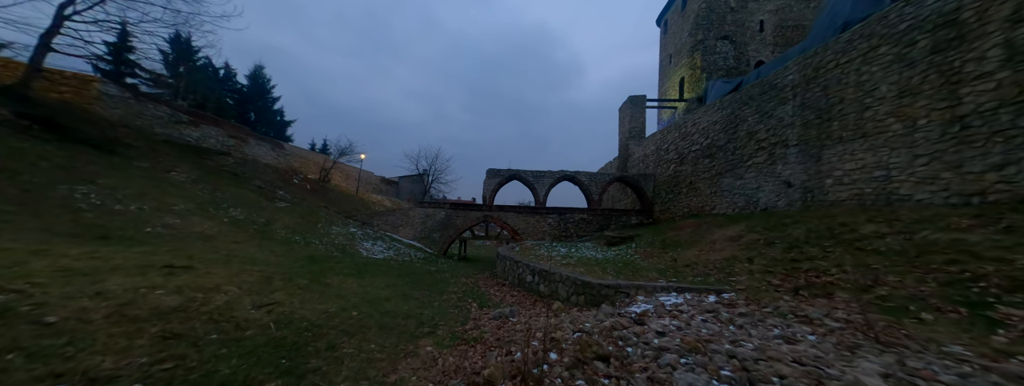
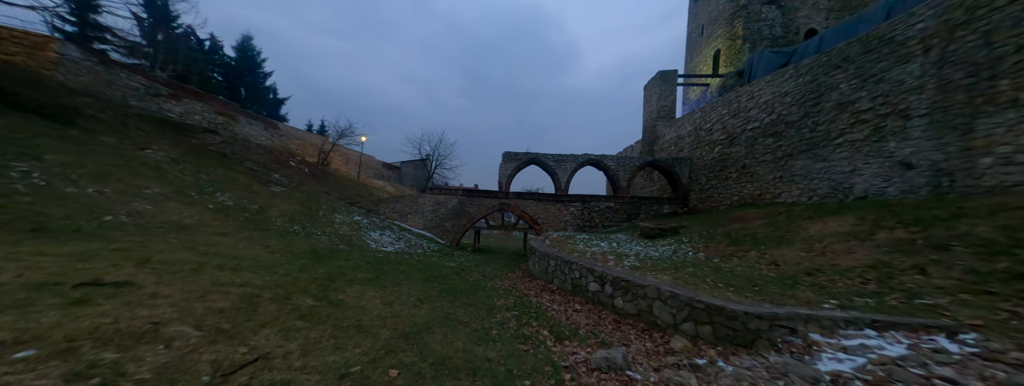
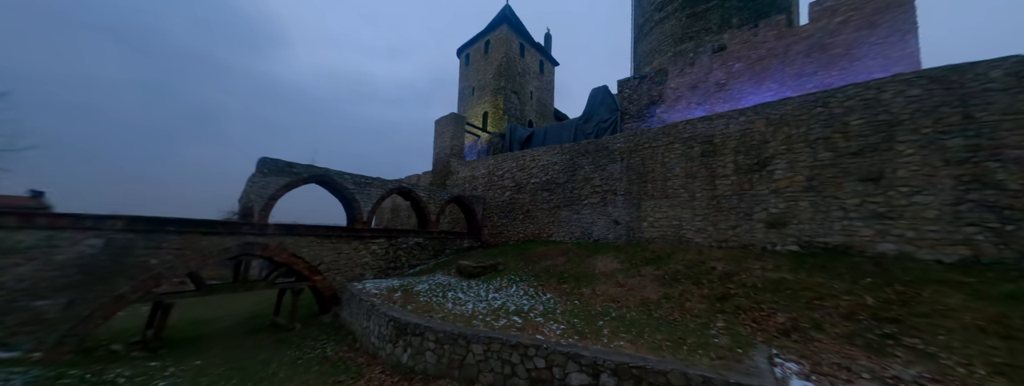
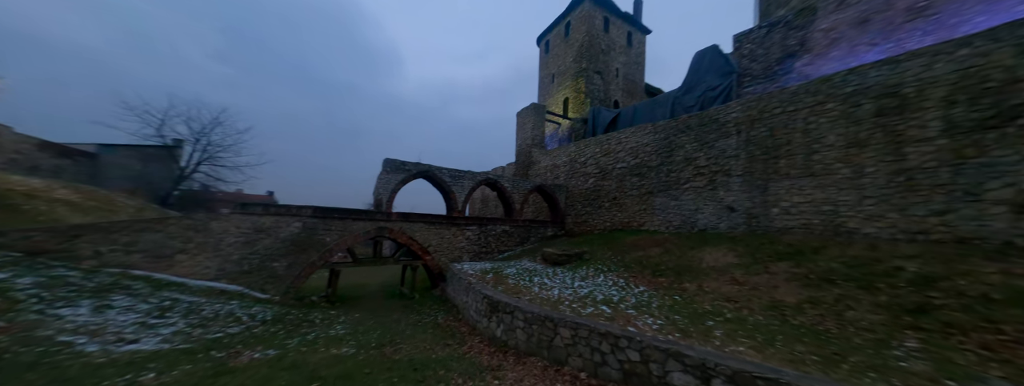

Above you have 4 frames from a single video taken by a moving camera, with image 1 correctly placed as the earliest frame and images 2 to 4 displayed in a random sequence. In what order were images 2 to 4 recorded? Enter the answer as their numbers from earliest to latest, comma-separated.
2, 4, 3
